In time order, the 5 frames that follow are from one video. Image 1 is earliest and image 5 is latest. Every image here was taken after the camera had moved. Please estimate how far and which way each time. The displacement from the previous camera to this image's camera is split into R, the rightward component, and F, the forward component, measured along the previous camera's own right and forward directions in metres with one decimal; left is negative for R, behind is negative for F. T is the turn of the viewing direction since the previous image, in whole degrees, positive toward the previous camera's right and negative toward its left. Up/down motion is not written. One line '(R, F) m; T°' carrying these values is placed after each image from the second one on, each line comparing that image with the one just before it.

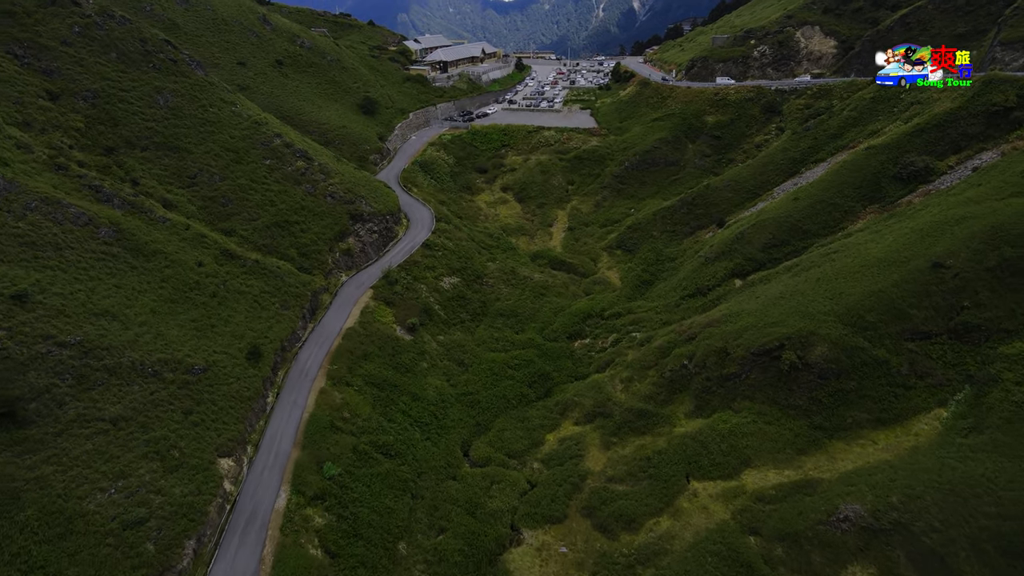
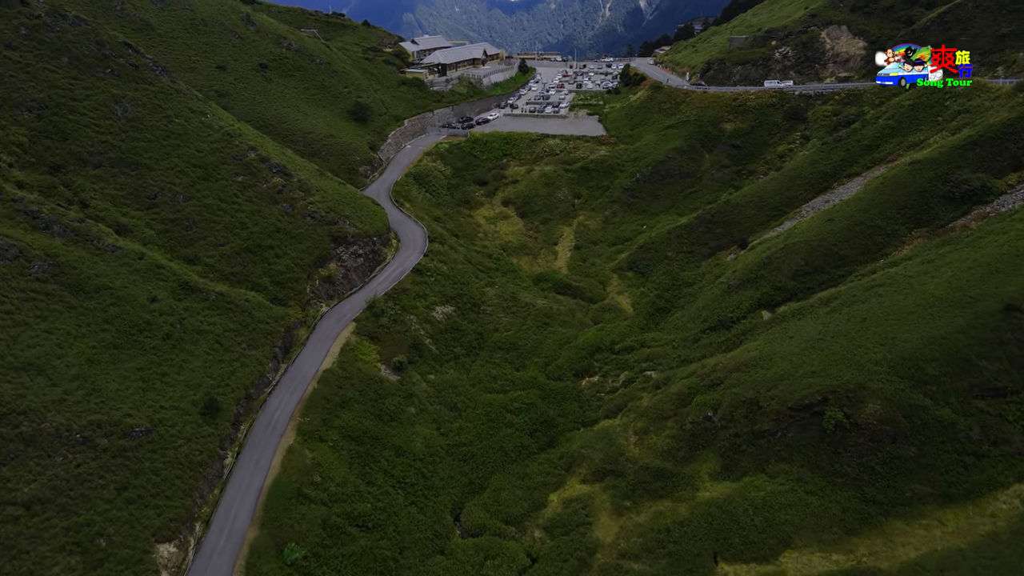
(+0.4, +5.3) m; 0°
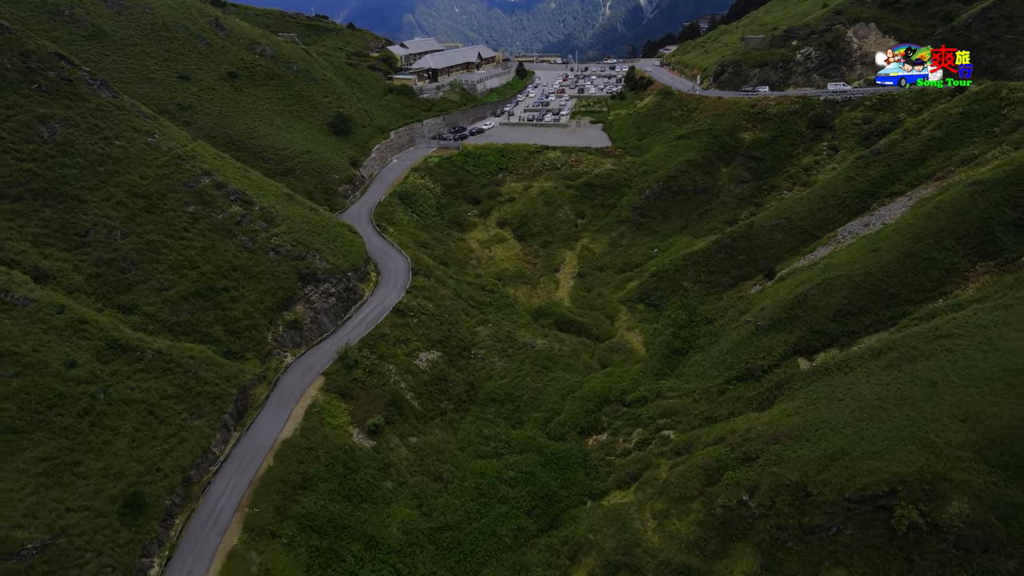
(+0.5, +6.2) m; 0°
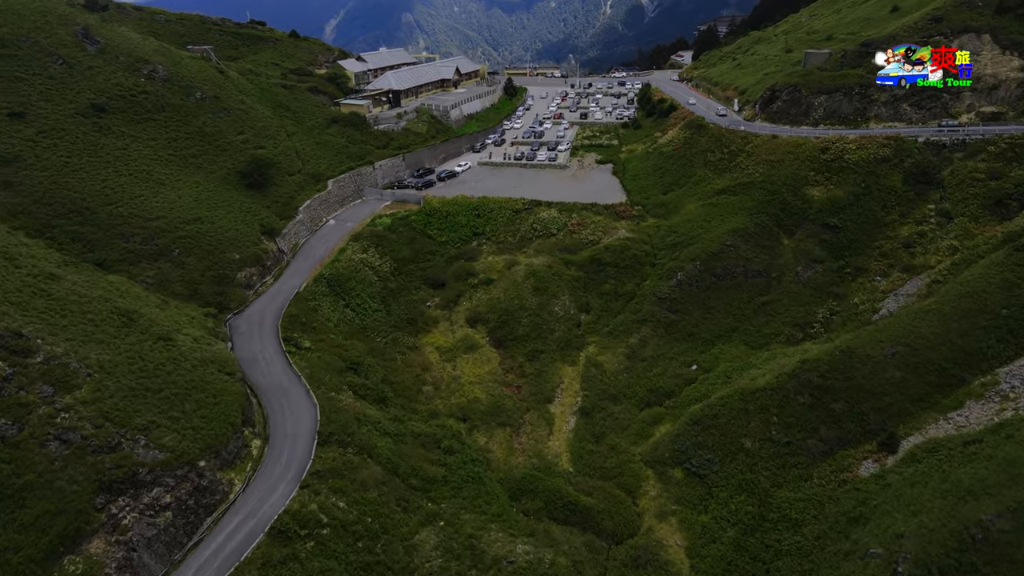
(+1.4, +16.9) m; 0°
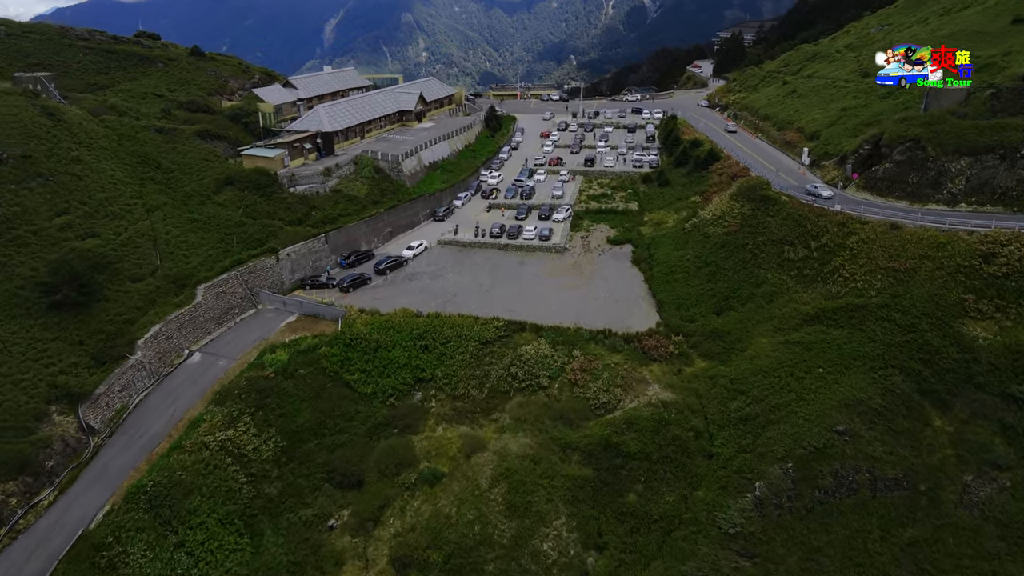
(+1.4, +17.2) m; 0°
